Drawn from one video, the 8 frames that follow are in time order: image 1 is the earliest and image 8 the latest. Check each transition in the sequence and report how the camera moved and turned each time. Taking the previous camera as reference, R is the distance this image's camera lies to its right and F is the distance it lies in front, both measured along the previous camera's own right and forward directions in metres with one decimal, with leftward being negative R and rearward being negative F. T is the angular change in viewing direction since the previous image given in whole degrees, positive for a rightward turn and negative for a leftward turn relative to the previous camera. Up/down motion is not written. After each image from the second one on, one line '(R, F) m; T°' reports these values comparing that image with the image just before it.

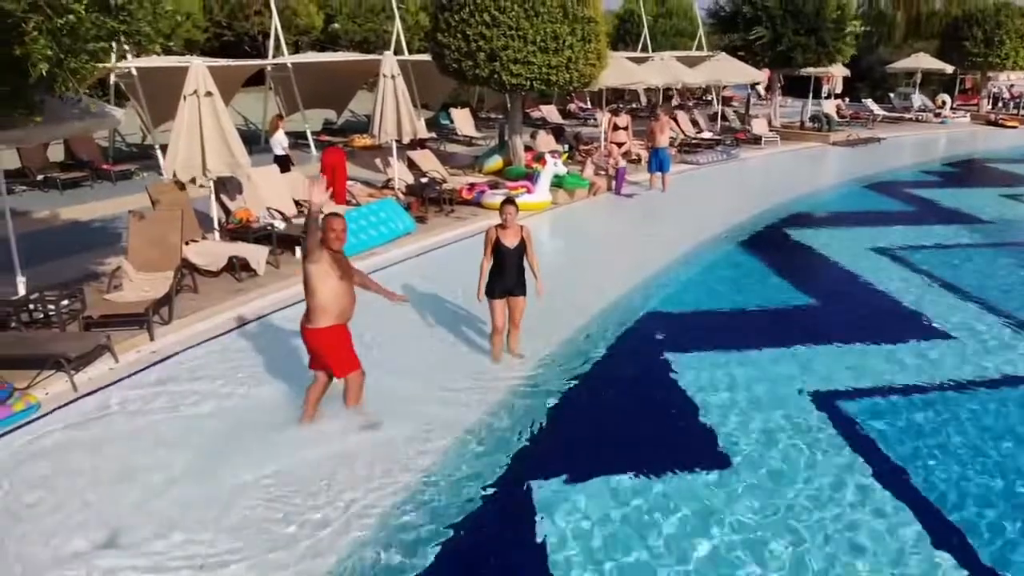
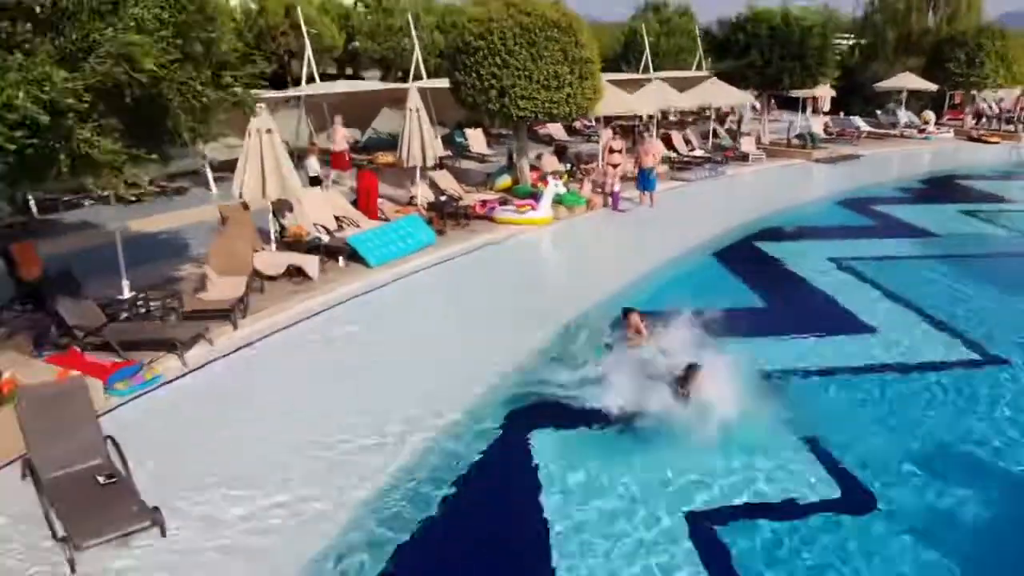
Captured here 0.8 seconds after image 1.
(0.0, -0.7) m; -1°
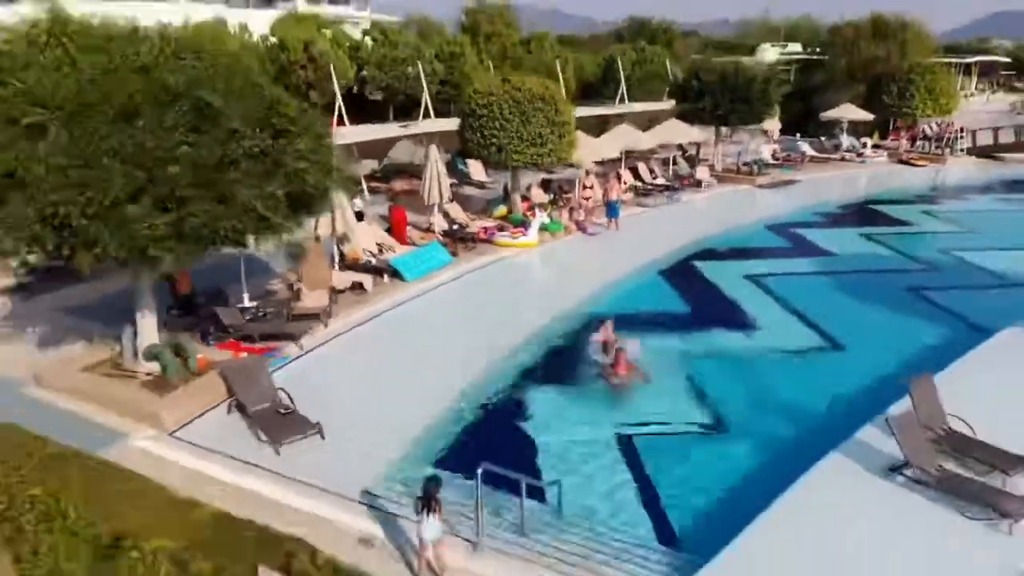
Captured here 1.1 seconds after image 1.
(-0.1, -1.7) m; +1°
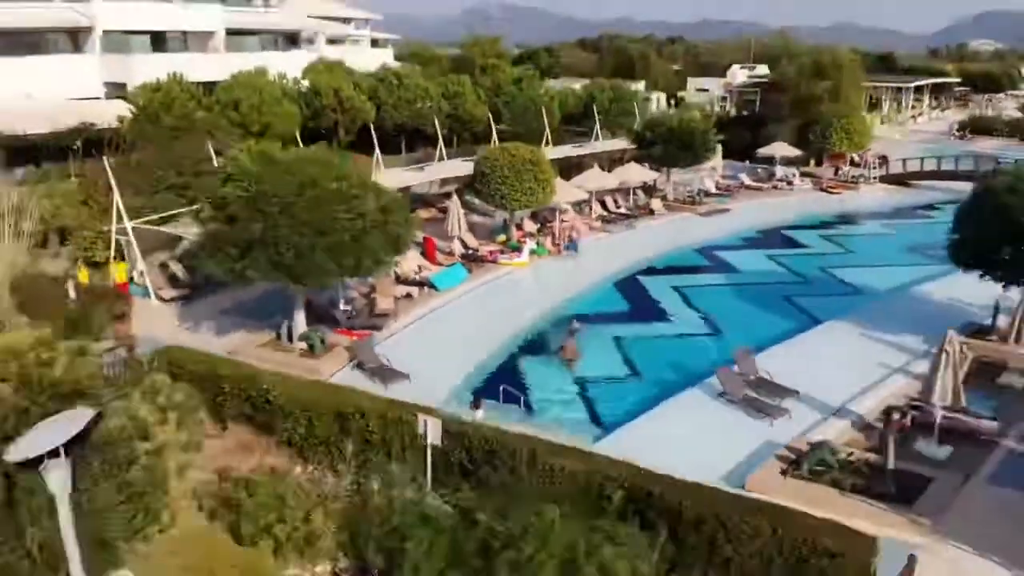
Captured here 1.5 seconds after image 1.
(-0.1, -3.0) m; +1°
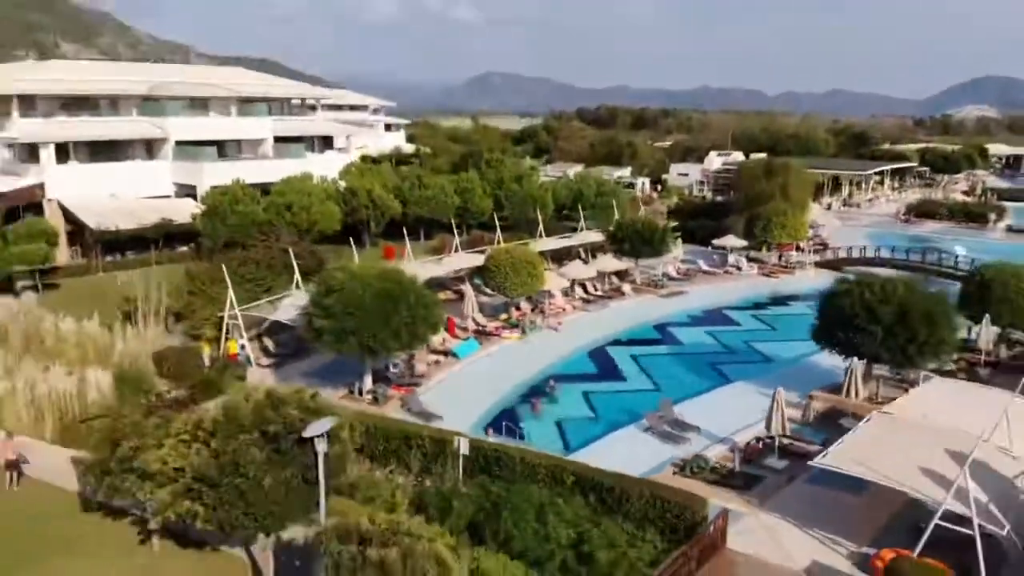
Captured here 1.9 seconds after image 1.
(0.0, -3.6) m; 0°
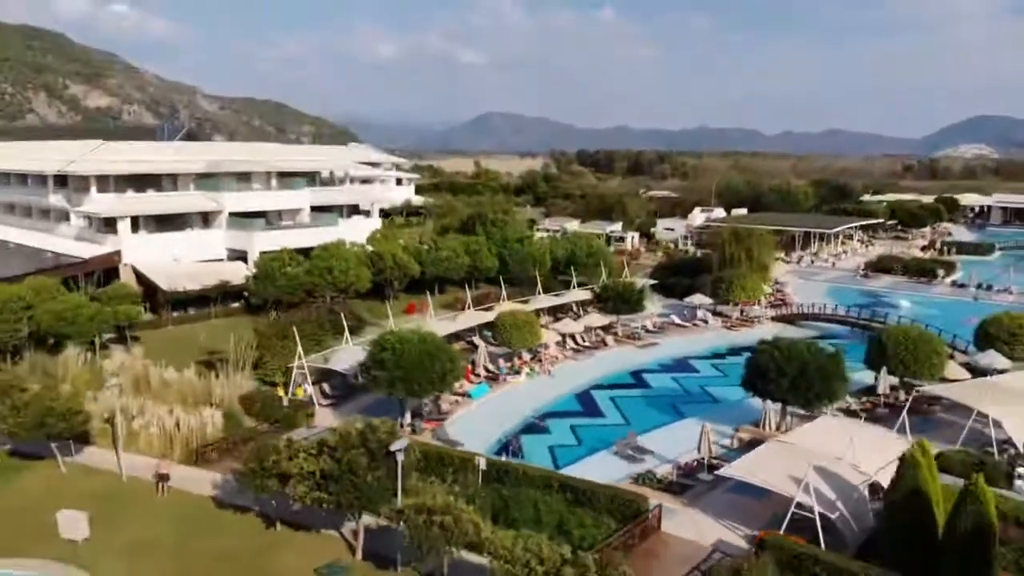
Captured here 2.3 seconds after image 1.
(-0.1, -3.8) m; 0°
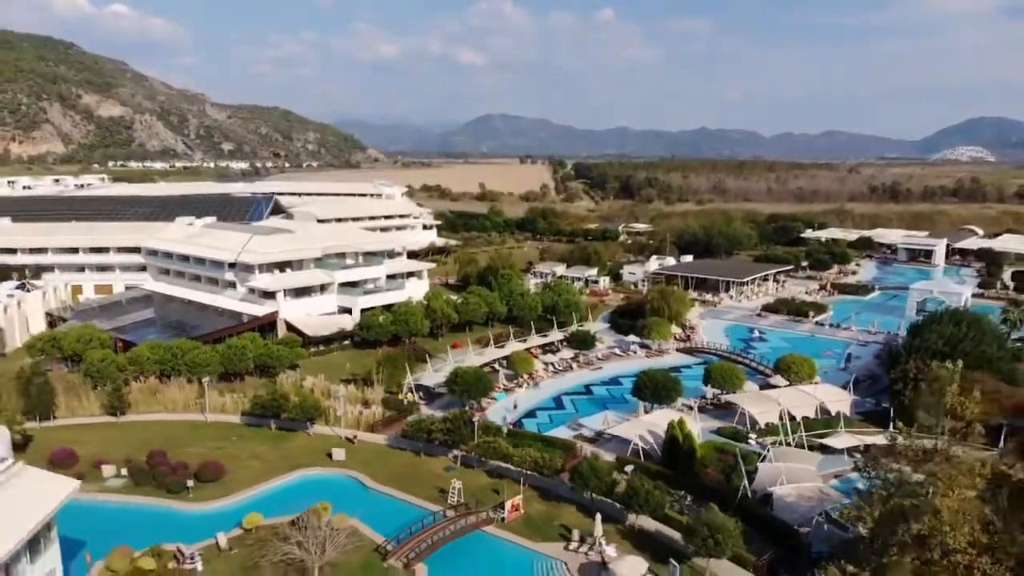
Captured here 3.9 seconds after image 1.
(-0.2, -15.5) m; 0°
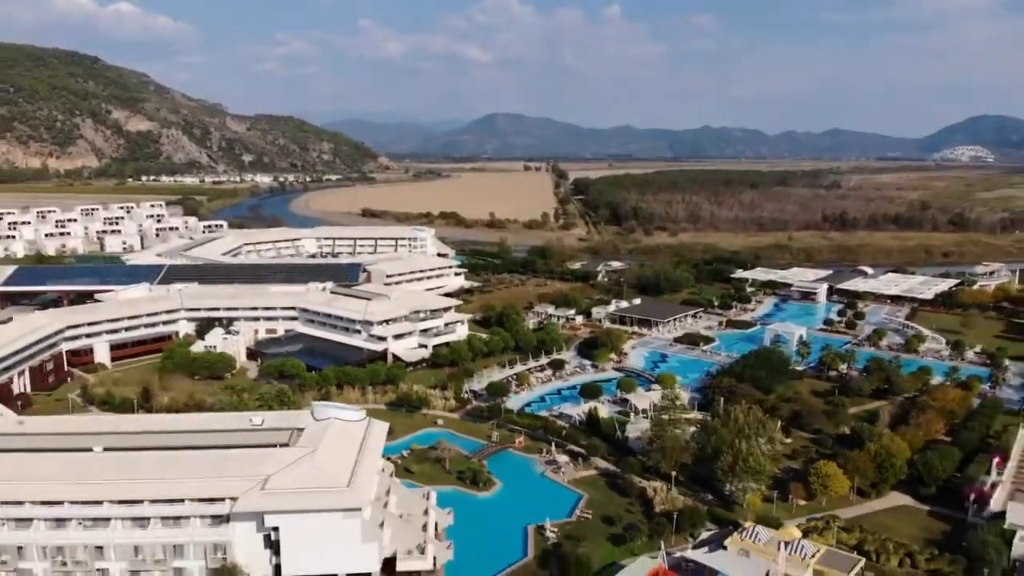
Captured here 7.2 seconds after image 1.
(-0.1, -31.7) m; 0°
